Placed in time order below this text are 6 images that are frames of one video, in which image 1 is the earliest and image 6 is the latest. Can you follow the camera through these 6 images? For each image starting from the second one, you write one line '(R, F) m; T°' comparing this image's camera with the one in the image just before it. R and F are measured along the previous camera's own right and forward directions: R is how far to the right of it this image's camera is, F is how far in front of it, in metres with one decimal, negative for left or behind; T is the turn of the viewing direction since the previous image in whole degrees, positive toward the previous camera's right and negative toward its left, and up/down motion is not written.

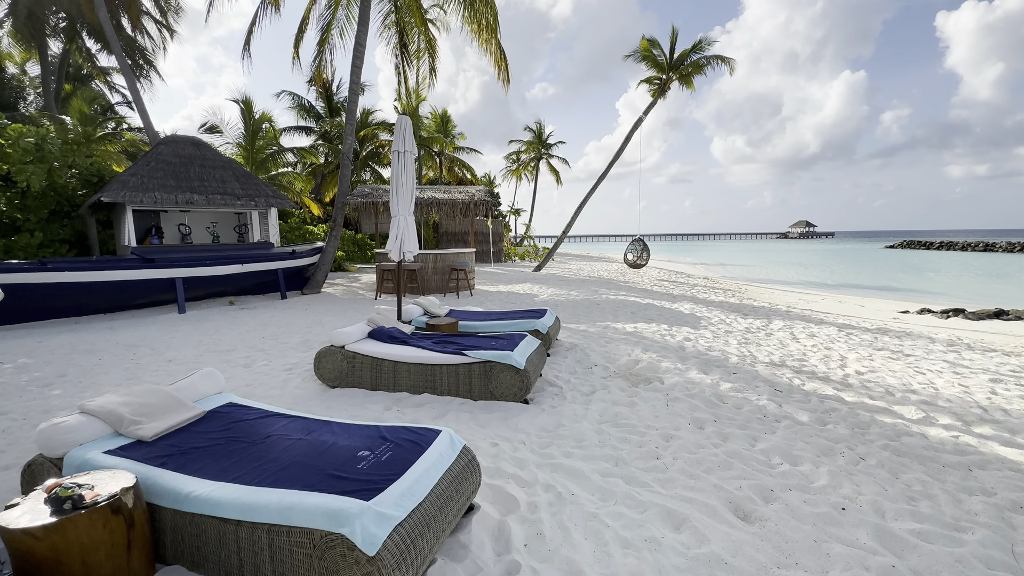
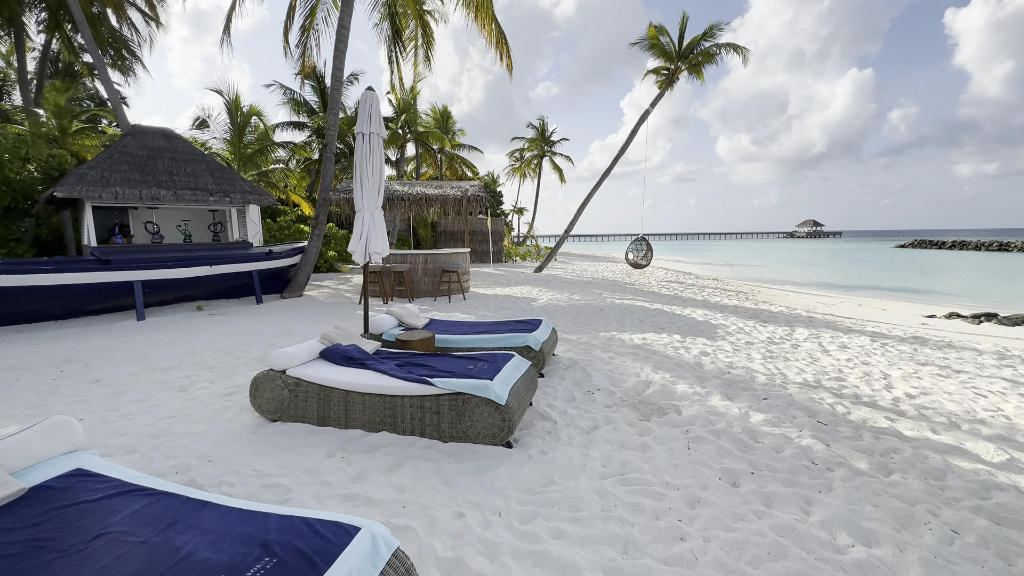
(+0.2, +0.7) m; -1°
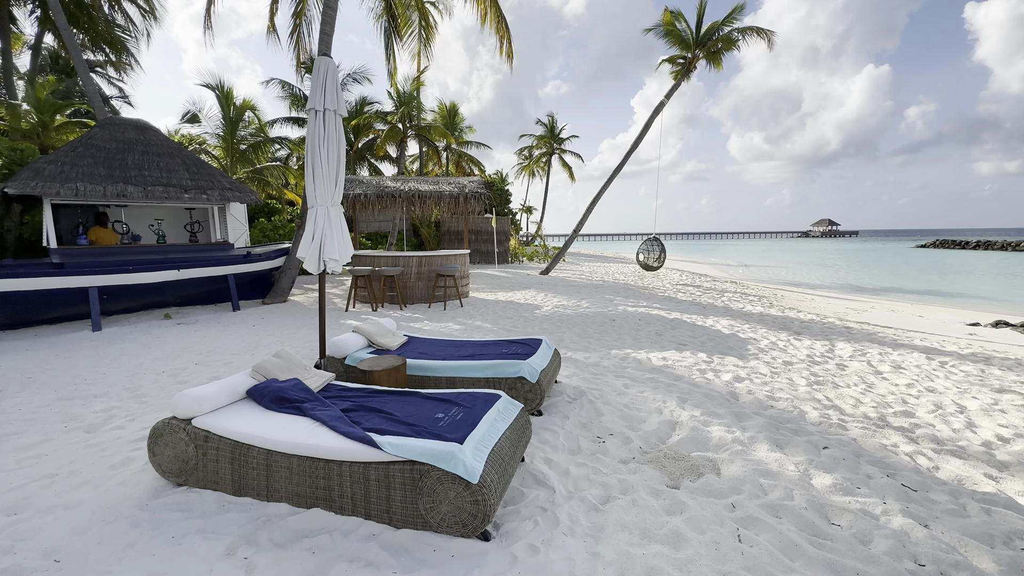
(+0.1, +0.8) m; -1°
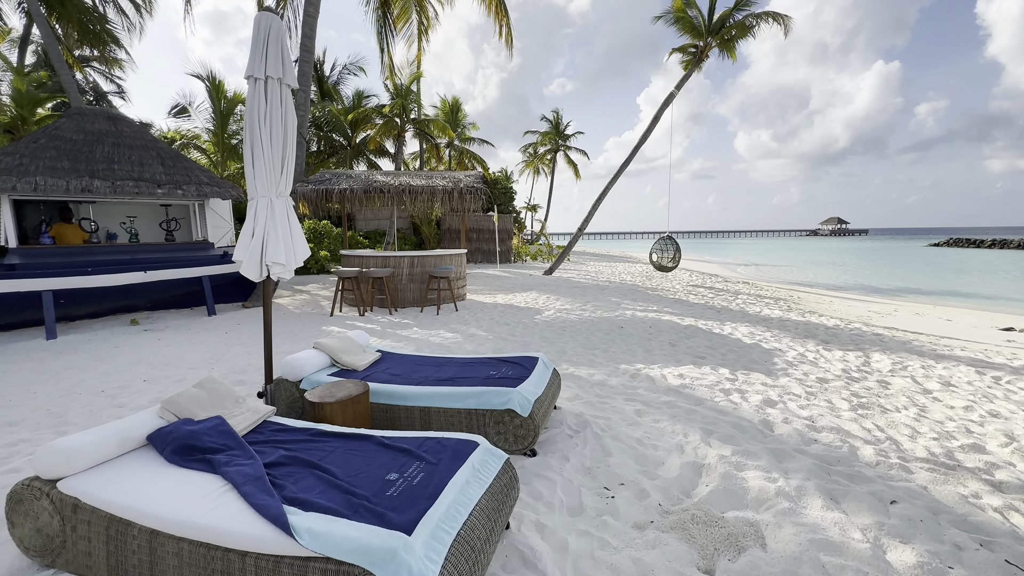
(+0.1, +0.6) m; -1°
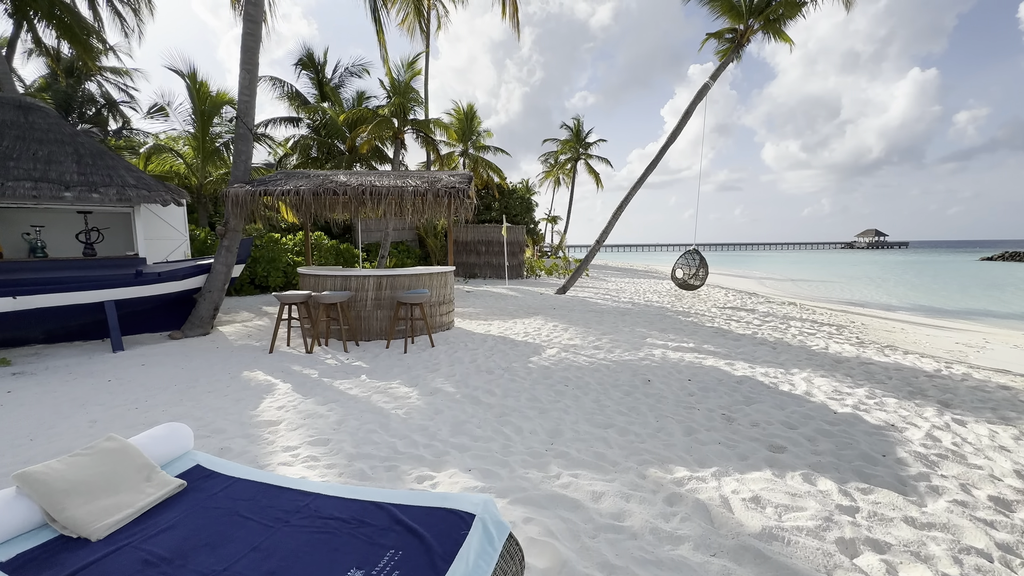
(+0.4, +1.7) m; -3°
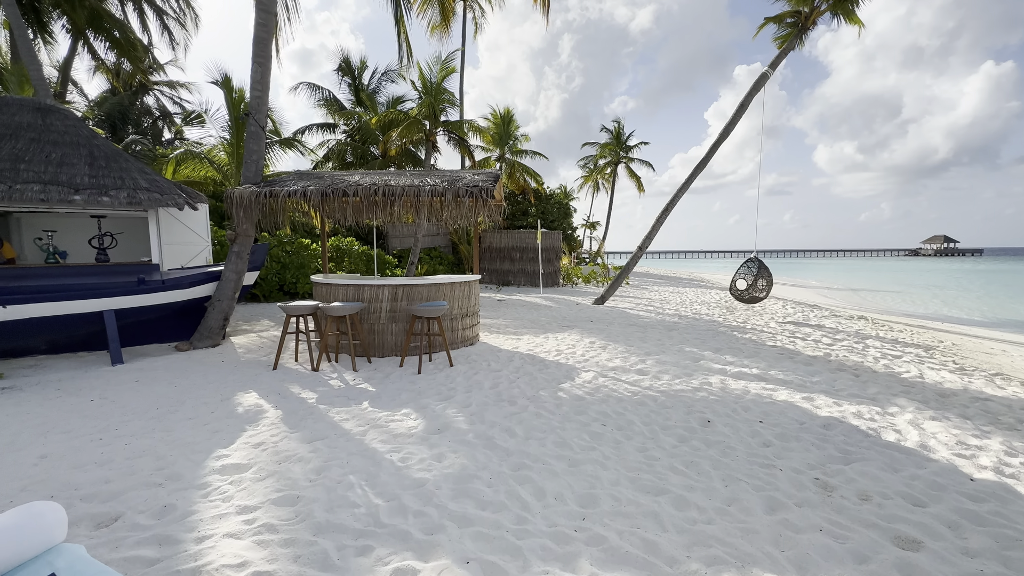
(+0.1, +0.7) m; -5°
